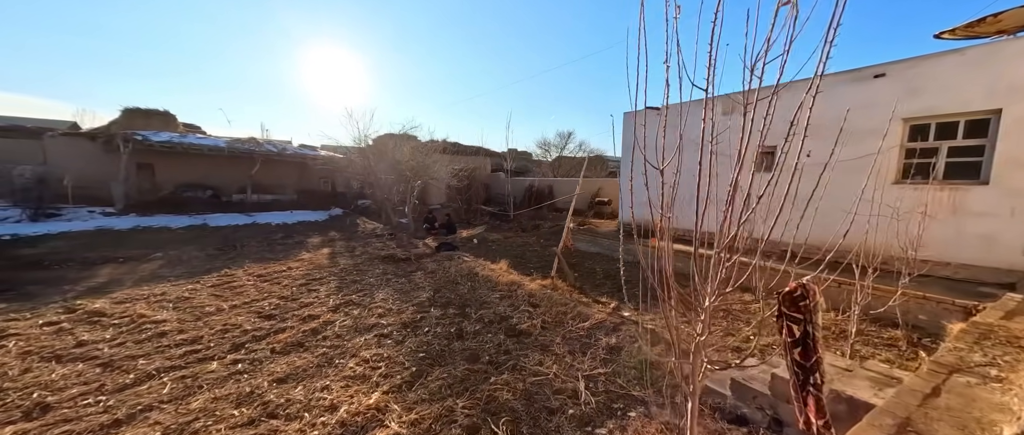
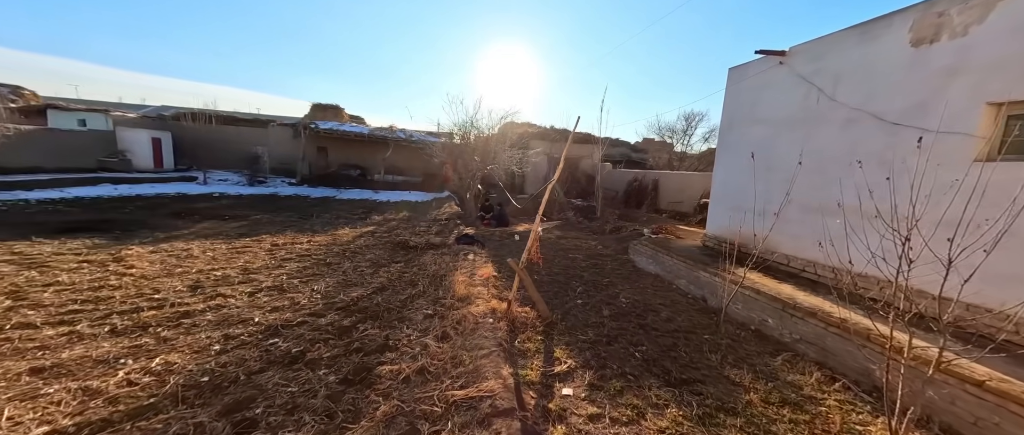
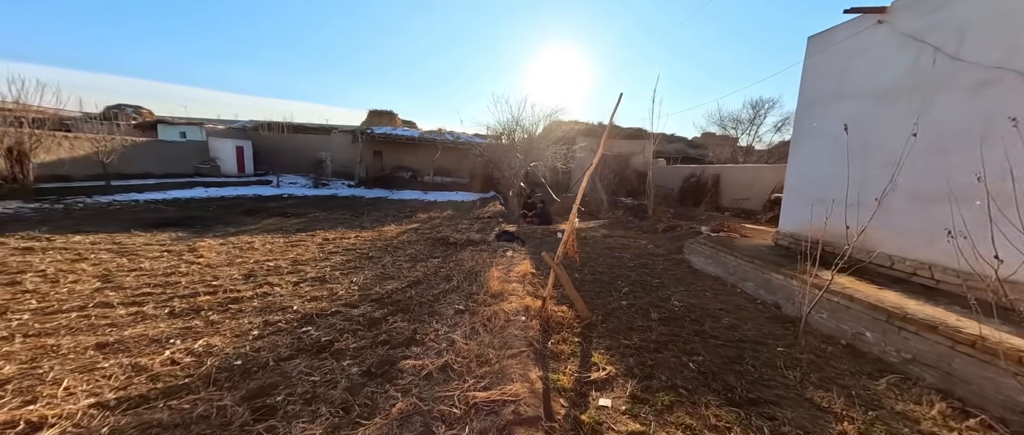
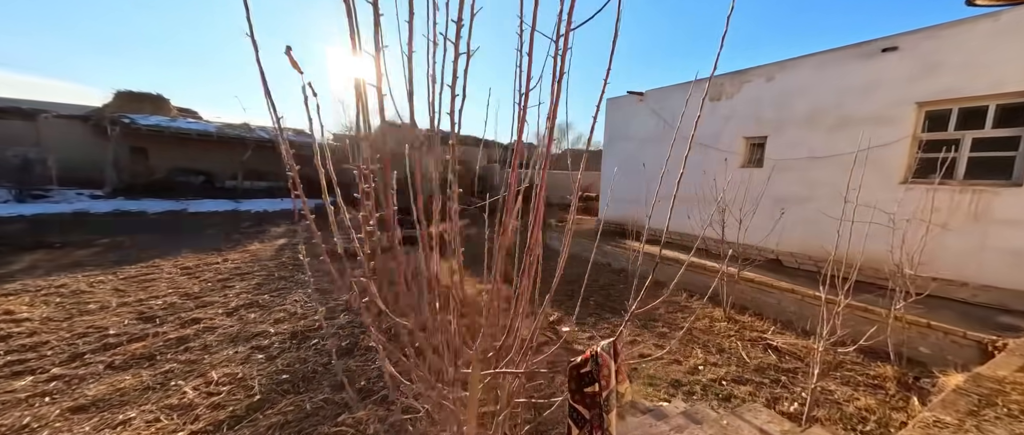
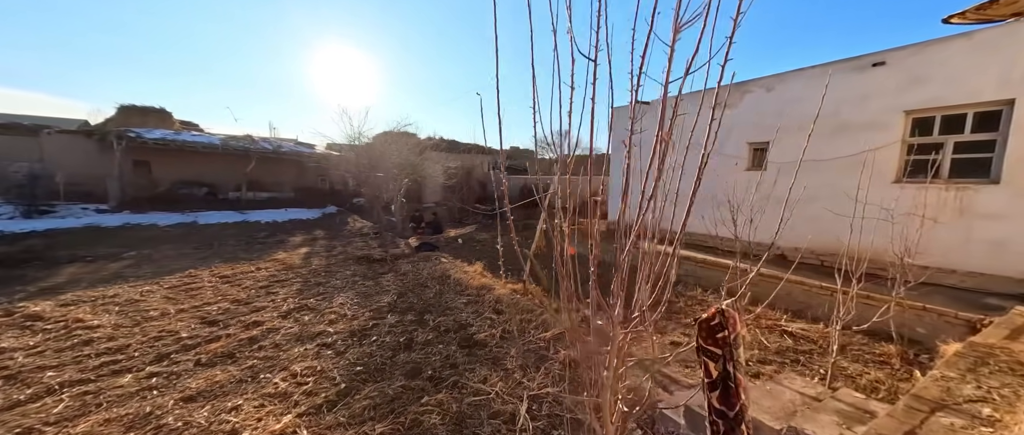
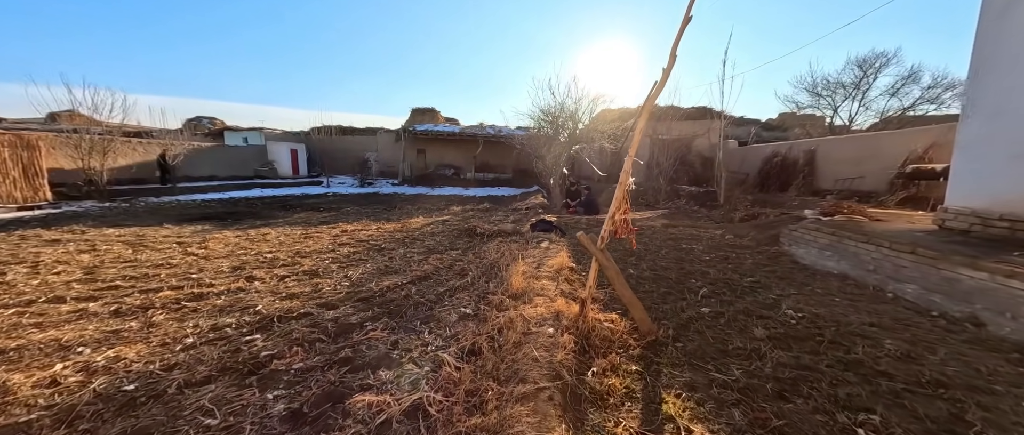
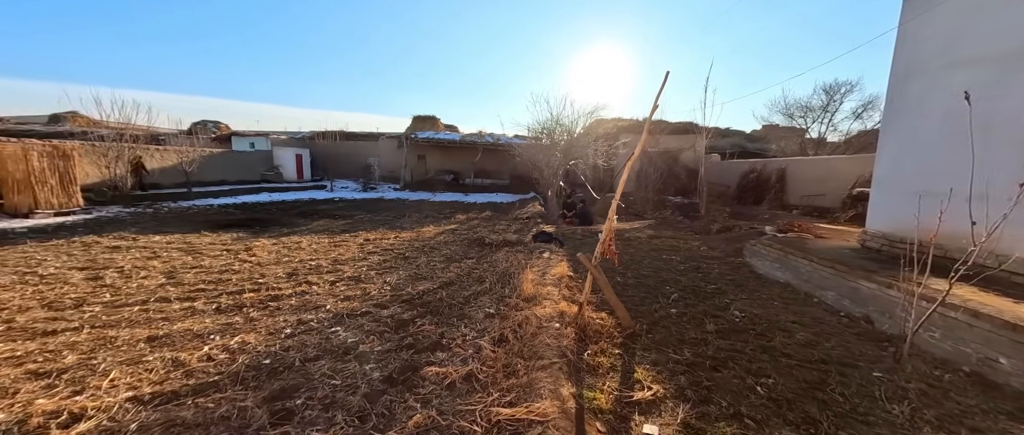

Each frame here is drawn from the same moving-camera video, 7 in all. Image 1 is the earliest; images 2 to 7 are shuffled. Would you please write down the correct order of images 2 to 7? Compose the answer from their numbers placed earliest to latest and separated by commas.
5, 4, 2, 3, 7, 6
